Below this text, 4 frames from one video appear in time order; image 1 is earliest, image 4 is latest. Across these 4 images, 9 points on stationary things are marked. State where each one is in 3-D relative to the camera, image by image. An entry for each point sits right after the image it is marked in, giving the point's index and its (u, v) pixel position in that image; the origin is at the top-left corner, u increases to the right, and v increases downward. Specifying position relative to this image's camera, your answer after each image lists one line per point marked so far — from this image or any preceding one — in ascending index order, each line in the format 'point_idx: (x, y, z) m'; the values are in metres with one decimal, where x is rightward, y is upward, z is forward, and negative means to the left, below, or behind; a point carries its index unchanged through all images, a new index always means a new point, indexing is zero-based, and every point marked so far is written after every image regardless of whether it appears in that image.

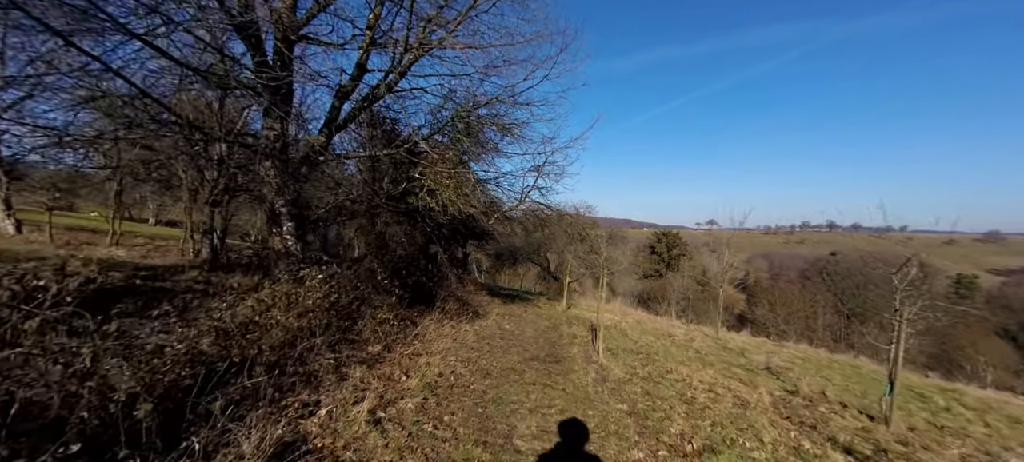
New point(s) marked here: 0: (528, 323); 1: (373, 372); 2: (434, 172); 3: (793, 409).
0: (+0.5, -3.2, +13.2) m
1: (-1.8, -1.8, +4.9) m
2: (-2.3, +1.7, +11.1) m
3: (+4.9, -3.1, +6.6) m
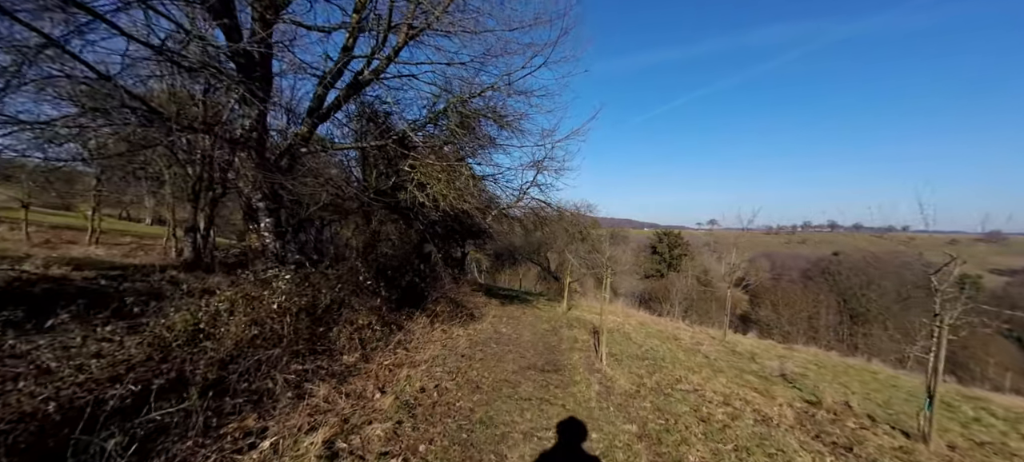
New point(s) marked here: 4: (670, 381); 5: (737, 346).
0: (+0.4, -3.1, +12.5) m
1: (-1.9, -1.8, +4.2) m
2: (-2.4, +1.8, +10.4) m
3: (+4.8, -3.0, +5.9) m
4: (+3.1, -2.9, +7.4) m
5: (+8.3, -4.2, +13.9) m
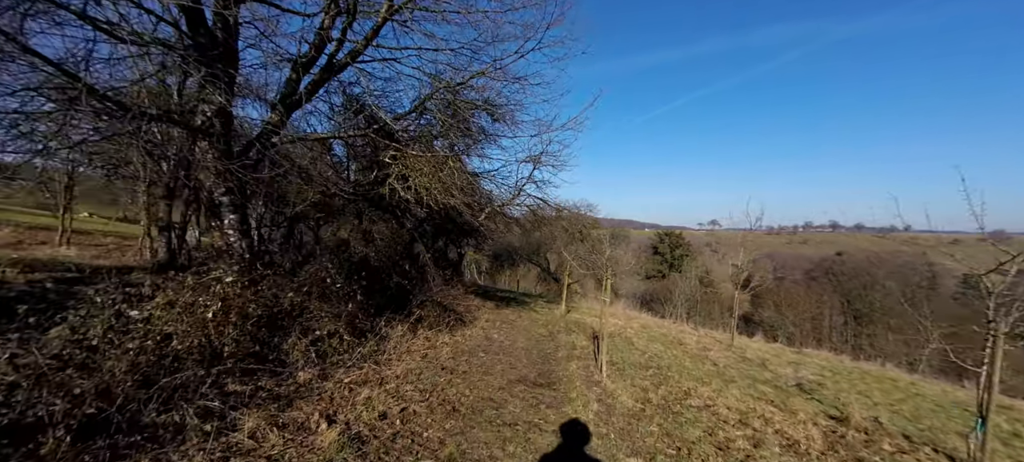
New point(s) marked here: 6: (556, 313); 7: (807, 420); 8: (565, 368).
0: (+0.3, -3.1, +11.7) m
1: (-2.1, -1.7, +3.5) m
2: (-2.6, +1.8, +9.6) m
3: (+4.6, -3.0, +5.1) m
4: (+2.9, -2.8, +6.6) m
5: (+8.1, -4.2, +13.1) m
6: (+2.2, -4.0, +18.5) m
7: (+4.9, -3.1, +6.3) m
8: (+1.0, -2.6, +7.2) m
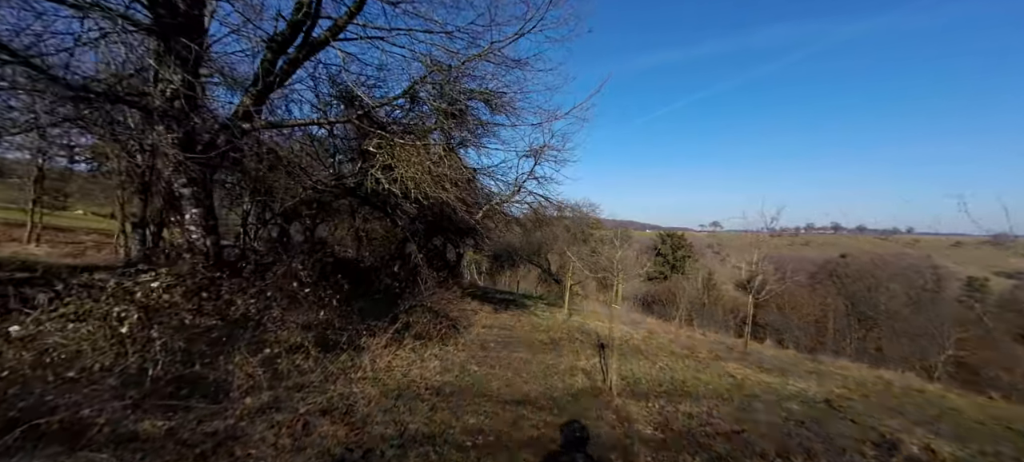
0: (+0.2, -3.0, +10.8) m
1: (-2.1, -1.6, +2.6) m
2: (-2.6, +1.9, +8.8) m
3: (+4.6, -2.9, +4.2) m
4: (+2.8, -2.8, +5.7) m
5: (+8.1, -4.2, +12.2) m
6: (+2.1, -4.0, +17.6) m
7: (+4.8, -3.1, +5.4) m
8: (+1.0, -2.6, +6.3) m
